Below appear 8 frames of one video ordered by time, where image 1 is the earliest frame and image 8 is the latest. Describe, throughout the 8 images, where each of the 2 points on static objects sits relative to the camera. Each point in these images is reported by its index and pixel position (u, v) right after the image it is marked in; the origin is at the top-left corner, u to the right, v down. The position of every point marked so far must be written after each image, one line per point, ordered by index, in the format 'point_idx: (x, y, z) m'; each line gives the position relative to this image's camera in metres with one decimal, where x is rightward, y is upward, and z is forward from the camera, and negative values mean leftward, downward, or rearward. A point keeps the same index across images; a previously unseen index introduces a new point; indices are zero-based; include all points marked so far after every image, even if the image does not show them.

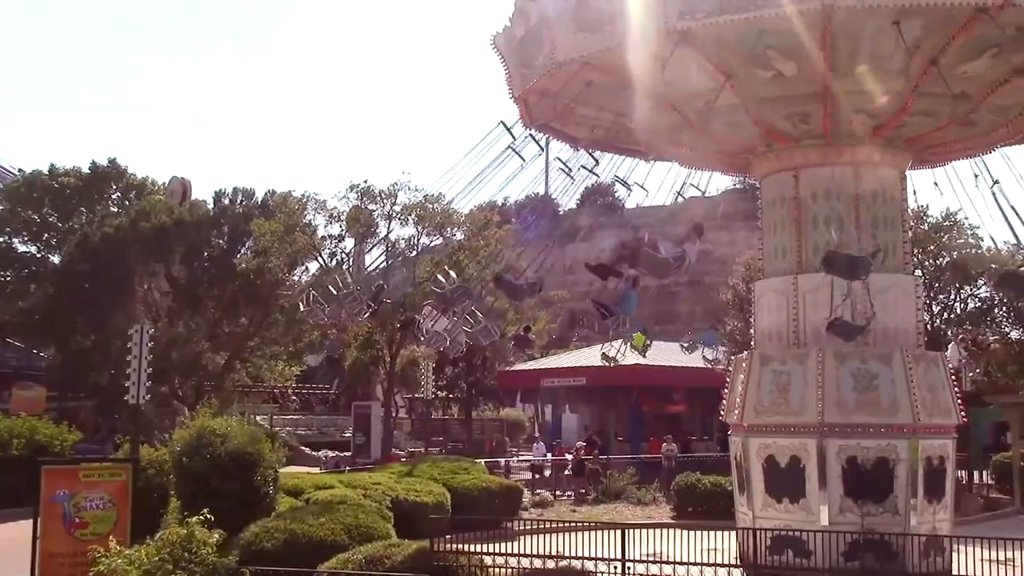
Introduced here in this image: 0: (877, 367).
0: (+3.4, -0.7, +10.1) m
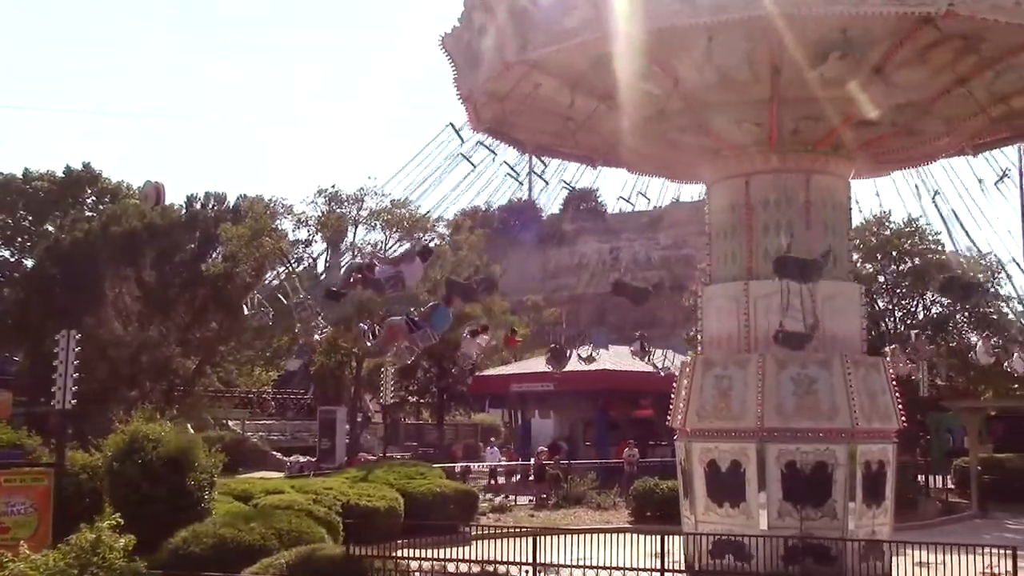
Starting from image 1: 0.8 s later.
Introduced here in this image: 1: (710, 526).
0: (+2.9, -0.8, +10.1) m
1: (+1.9, -2.3, +10.6) m
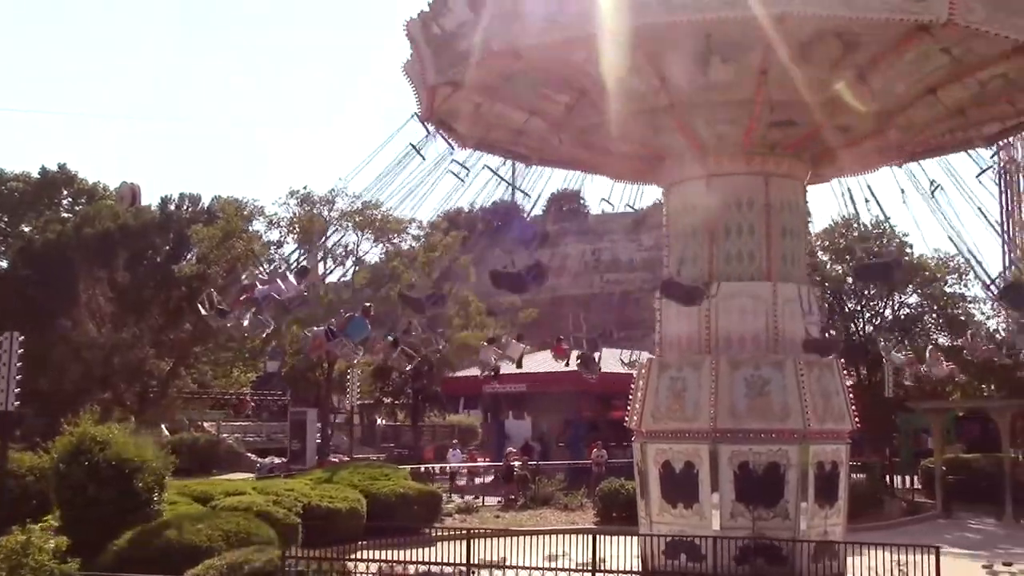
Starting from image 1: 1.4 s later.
0: (+2.4, -0.8, +10.2) m
1: (+1.5, -2.3, +10.6) m
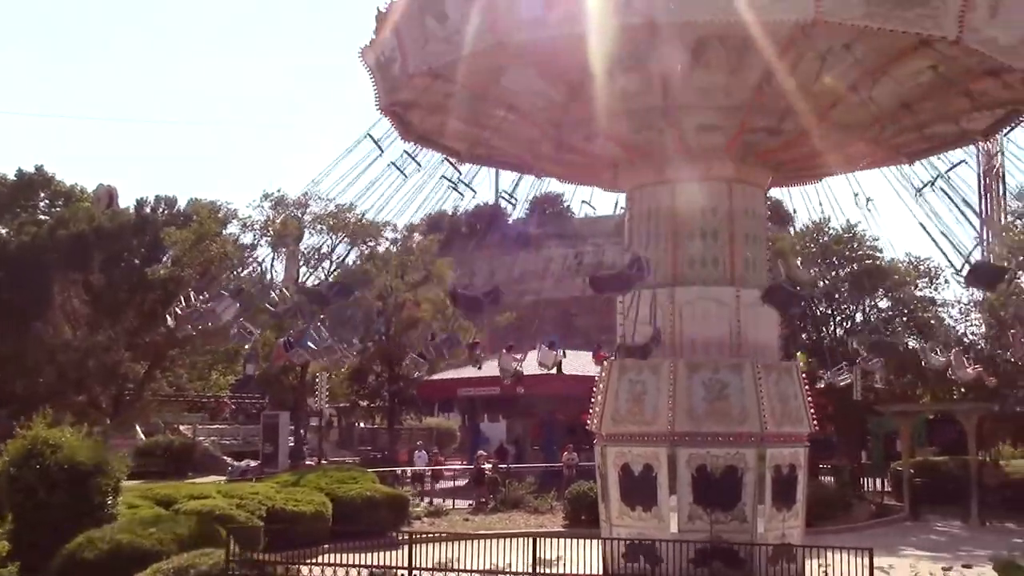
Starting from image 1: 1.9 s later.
0: (+2.1, -0.8, +10.3) m
1: (+1.1, -2.4, +10.7) m
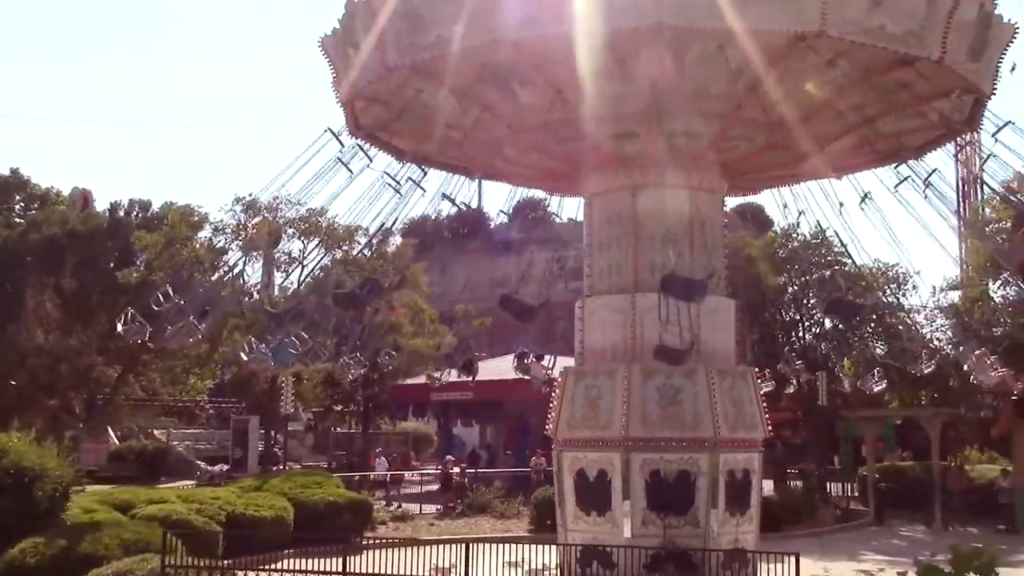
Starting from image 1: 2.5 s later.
0: (+1.6, -0.9, +10.3) m
1: (+0.7, -2.4, +10.7) m
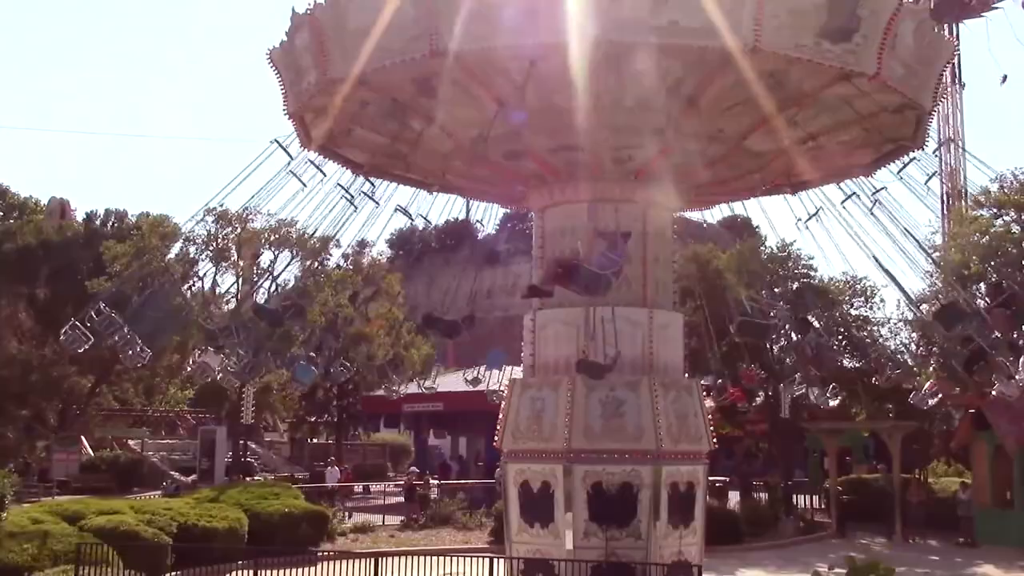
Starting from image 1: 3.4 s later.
0: (+1.1, -1.0, +10.3) m
1: (+0.1, -2.6, +10.7) m
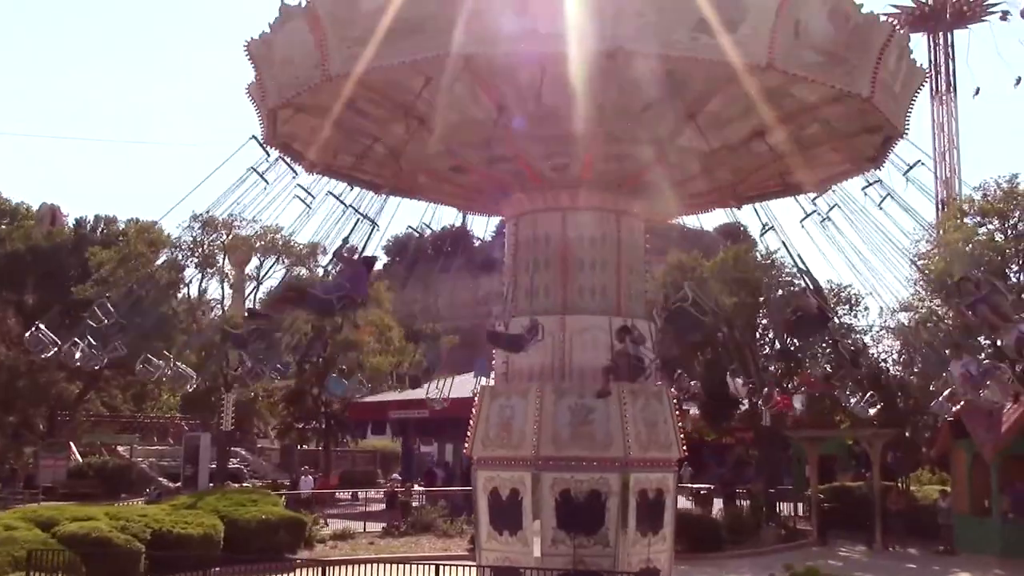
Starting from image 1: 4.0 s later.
0: (+0.8, -1.1, +10.3) m
1: (-0.2, -2.6, +10.7) m
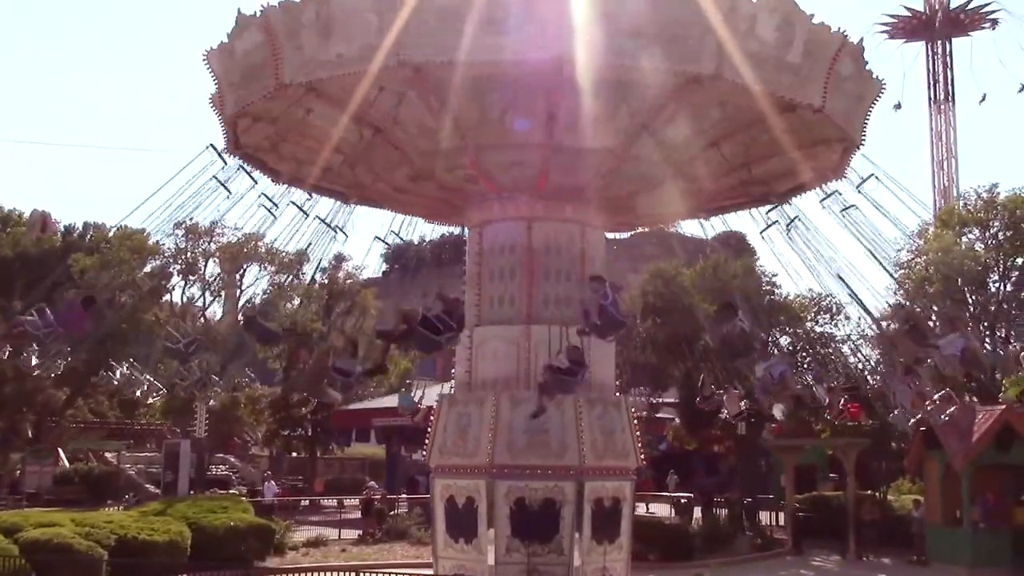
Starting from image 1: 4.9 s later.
0: (+0.4, -1.2, +10.4) m
1: (-0.6, -2.7, +10.7) m
